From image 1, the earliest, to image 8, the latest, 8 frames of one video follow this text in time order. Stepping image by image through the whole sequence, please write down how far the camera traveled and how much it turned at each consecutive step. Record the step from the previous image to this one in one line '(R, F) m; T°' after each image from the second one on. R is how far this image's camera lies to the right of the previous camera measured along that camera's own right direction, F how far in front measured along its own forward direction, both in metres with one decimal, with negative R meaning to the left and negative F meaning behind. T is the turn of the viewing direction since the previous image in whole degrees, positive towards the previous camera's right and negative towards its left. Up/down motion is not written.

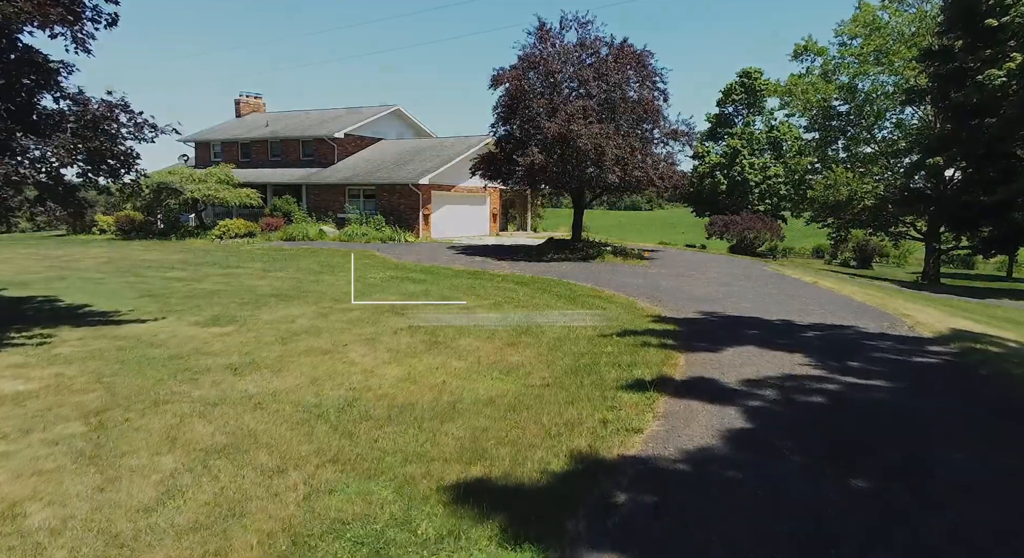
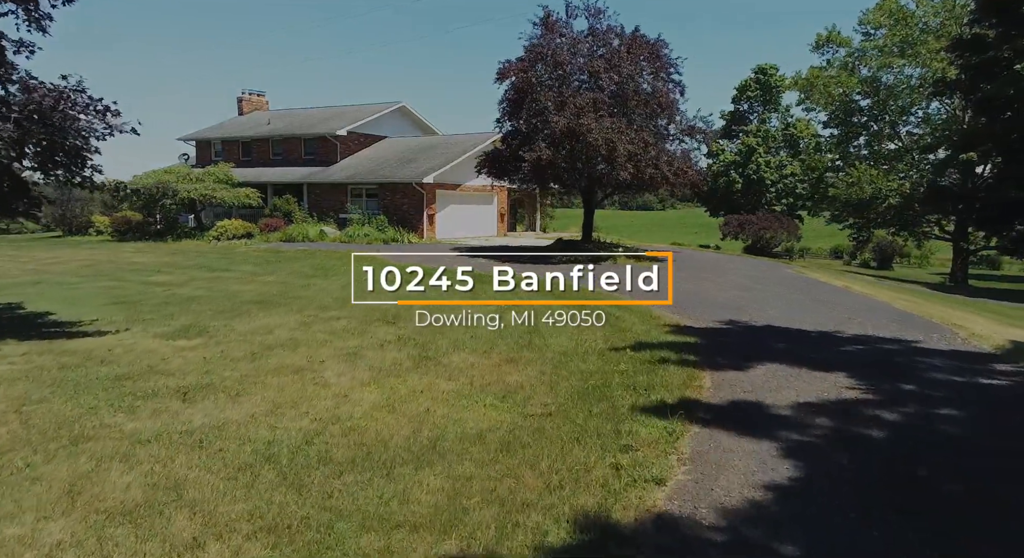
(+0.1, +1.1) m; -1°
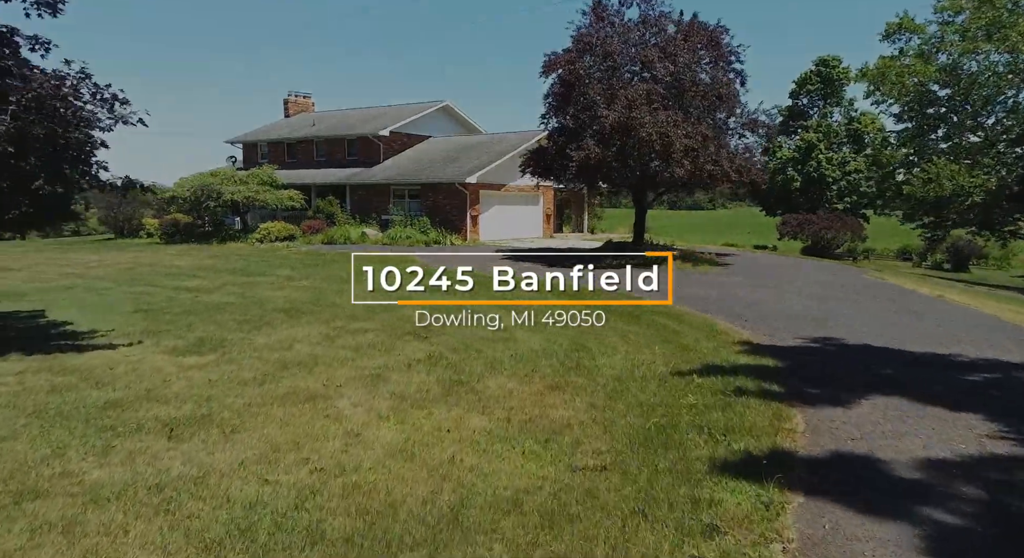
(0.0, +1.2) m; -4°
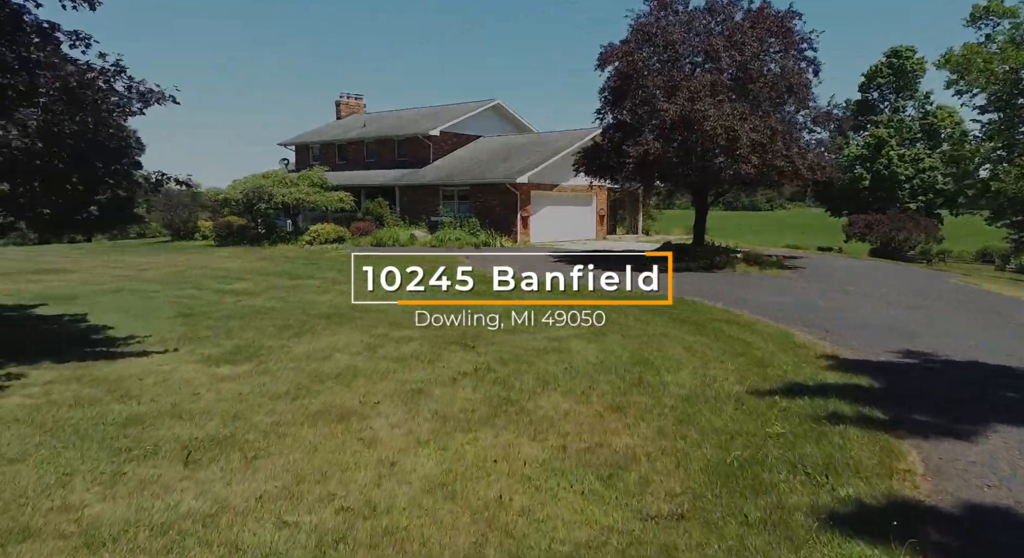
(0.0, +0.7) m; -4°
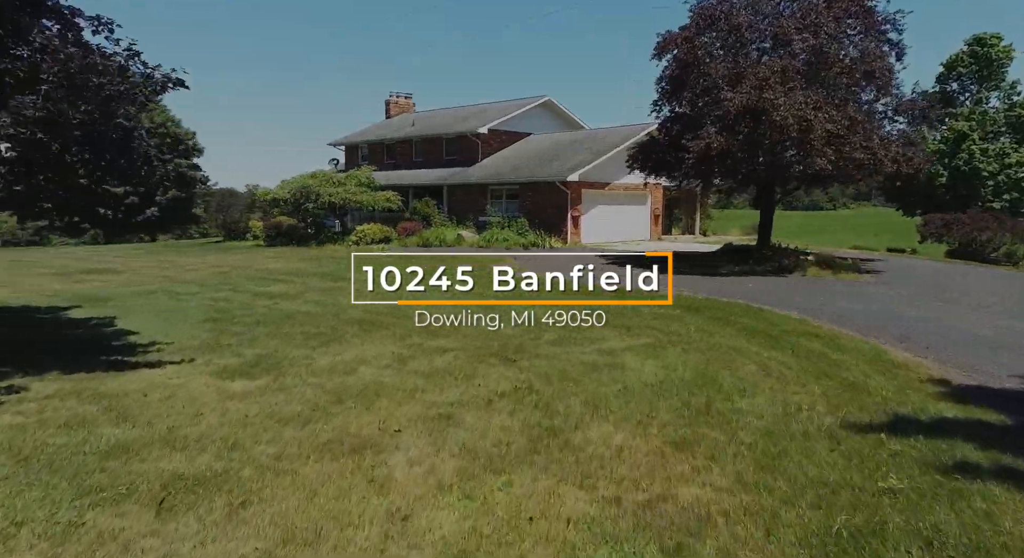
(+0.1, +1.0) m; -4°
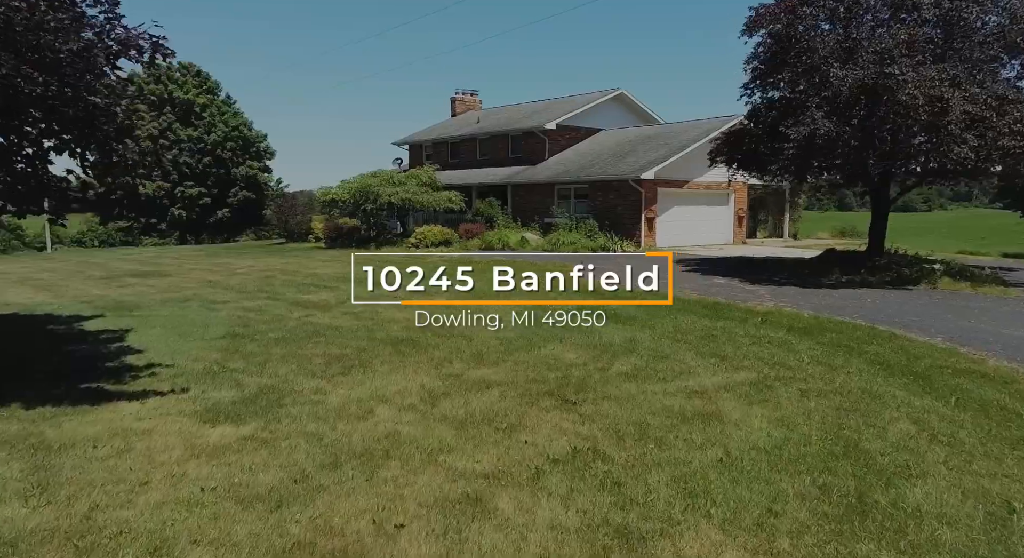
(+0.1, +1.8) m; -6°
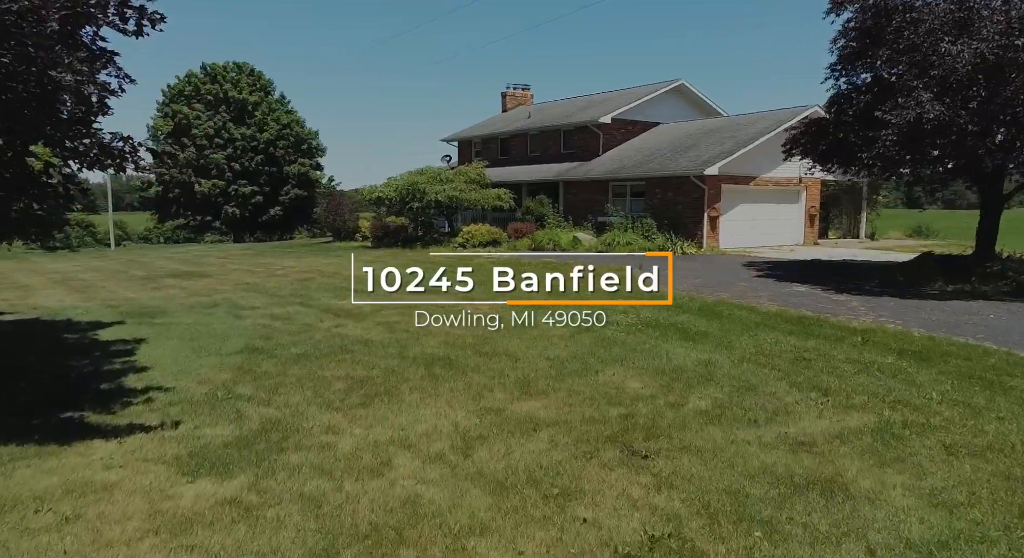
(0.0, +1.3) m; -4°
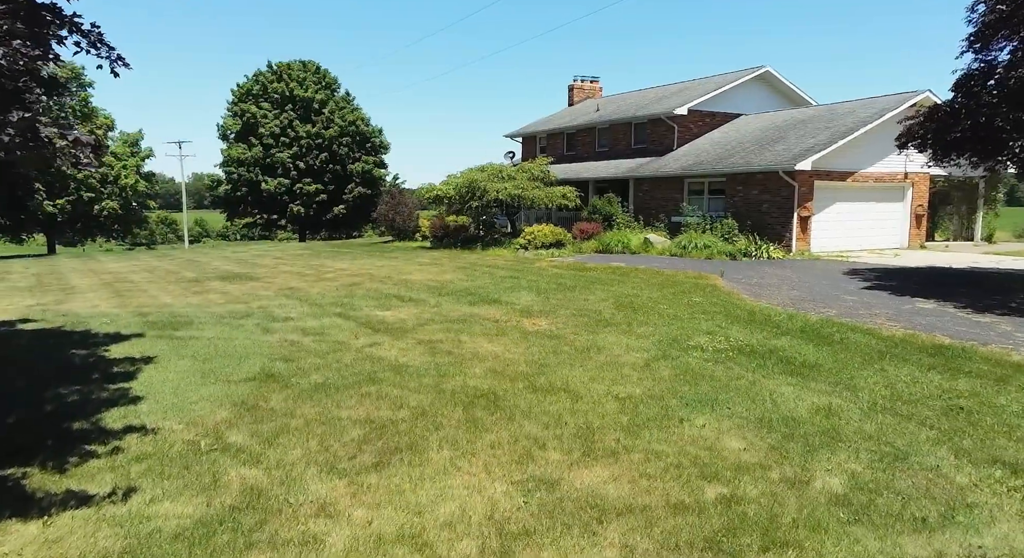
(0.0, +1.5) m; -5°
